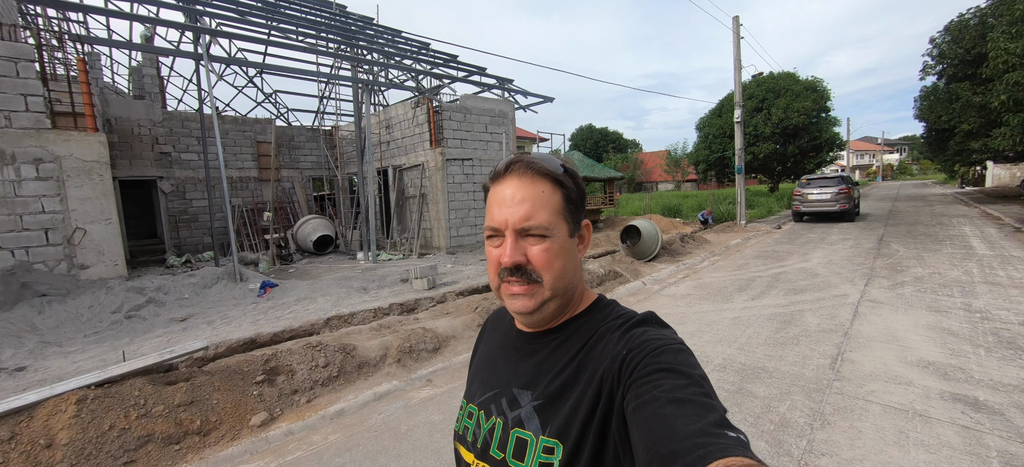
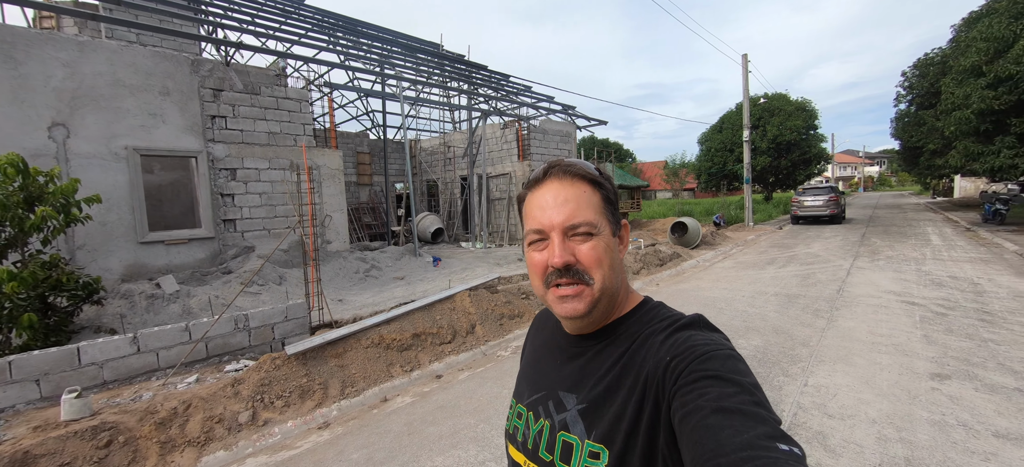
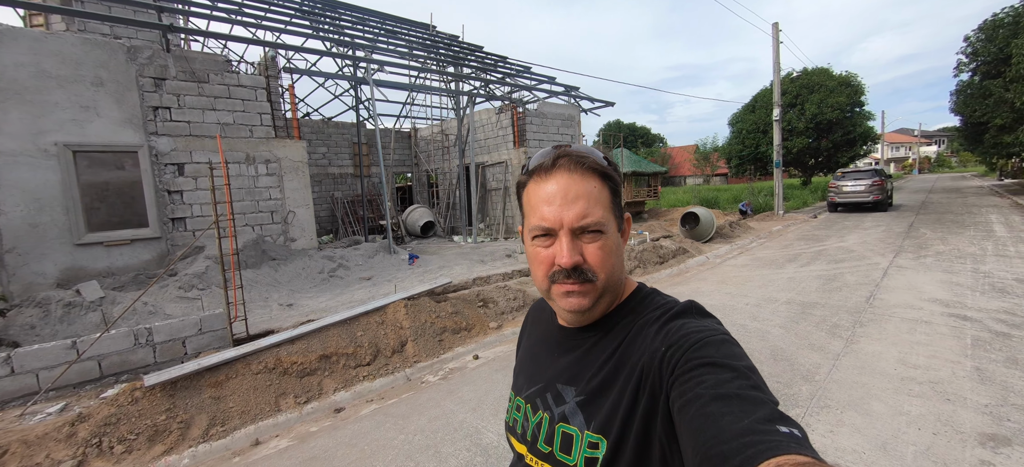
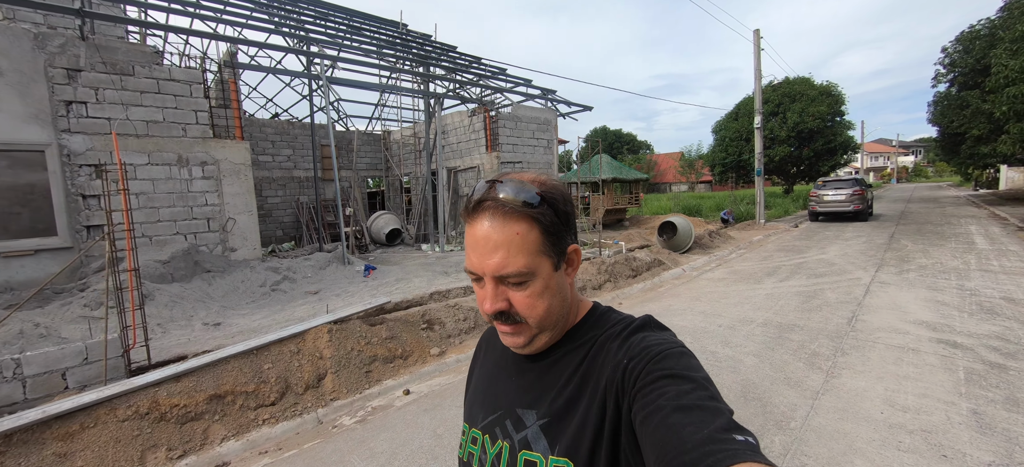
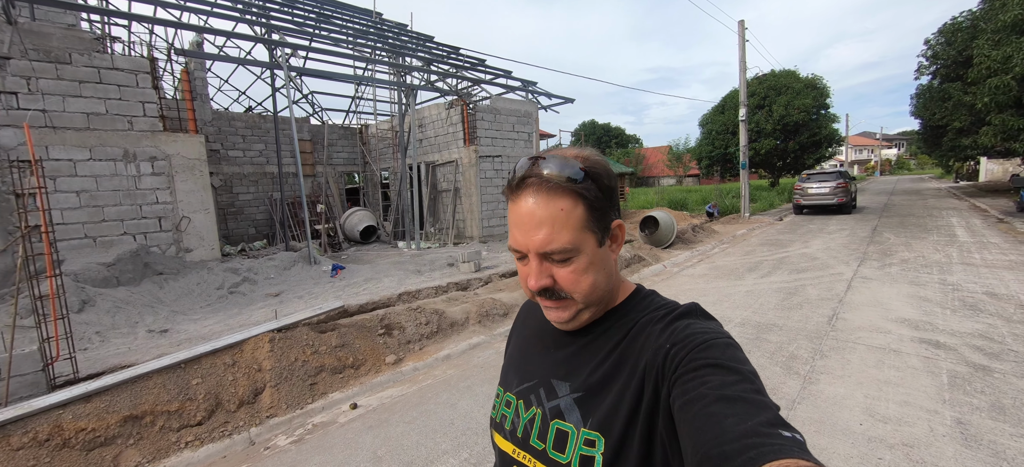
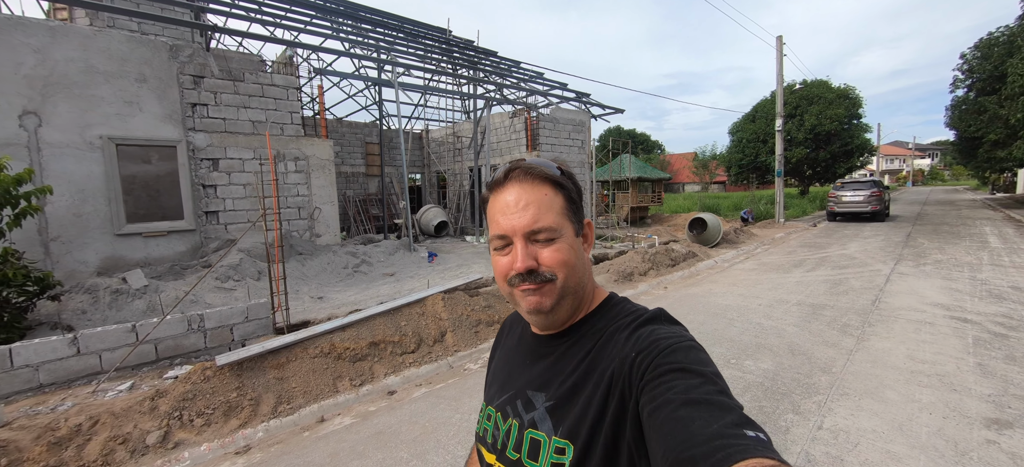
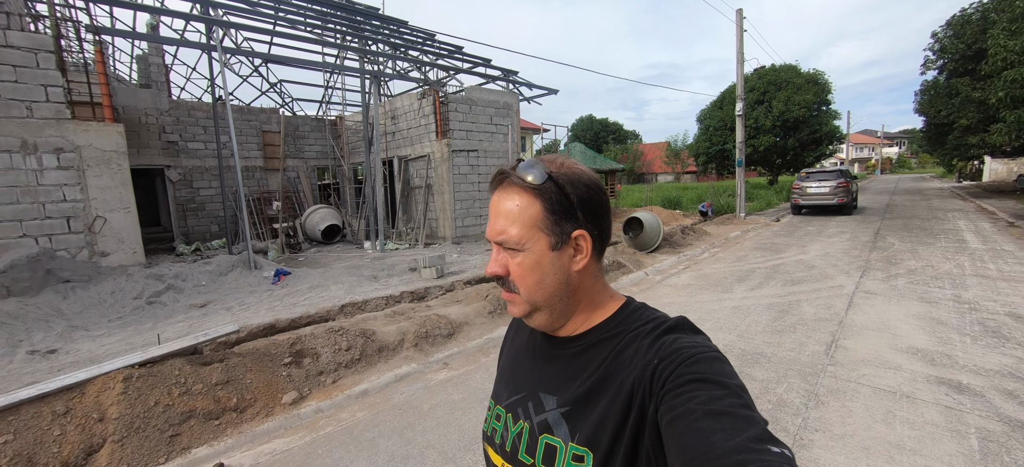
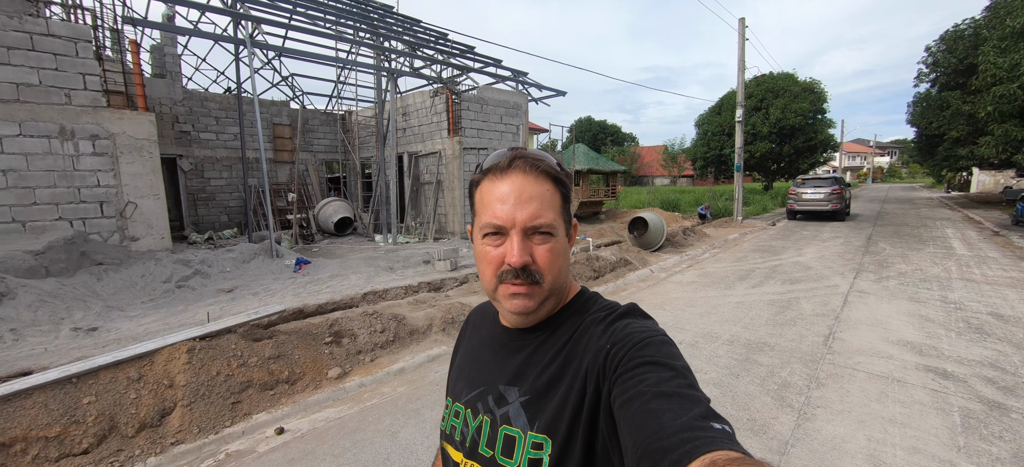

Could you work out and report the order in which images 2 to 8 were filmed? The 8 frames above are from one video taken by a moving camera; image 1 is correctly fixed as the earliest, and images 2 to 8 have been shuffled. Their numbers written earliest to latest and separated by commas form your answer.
7, 8, 5, 4, 3, 6, 2
